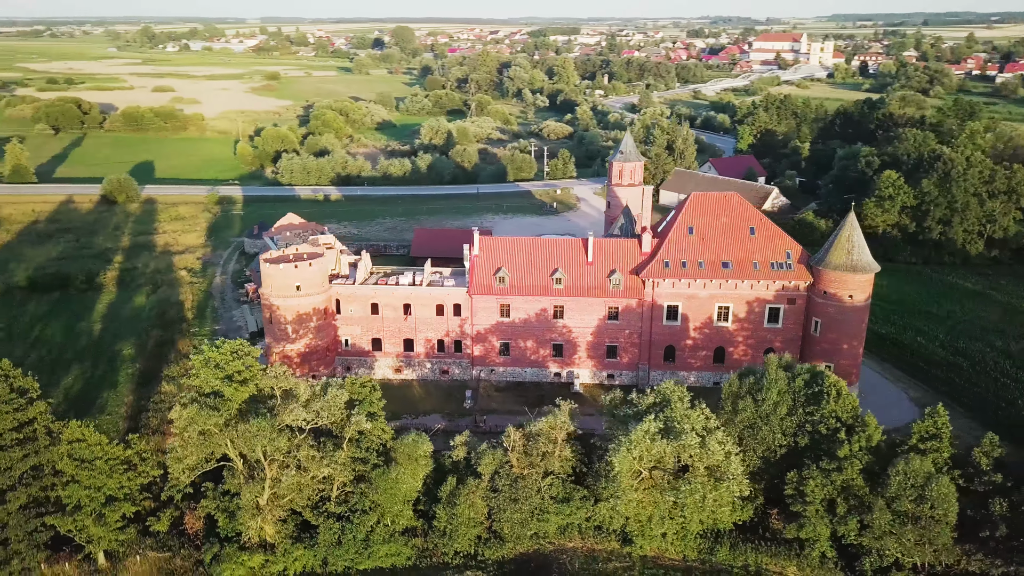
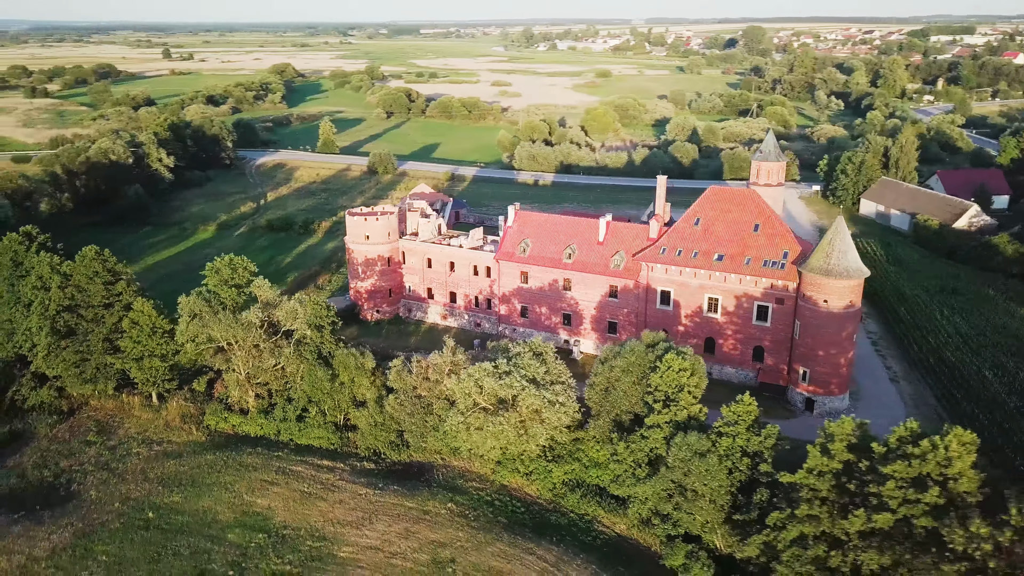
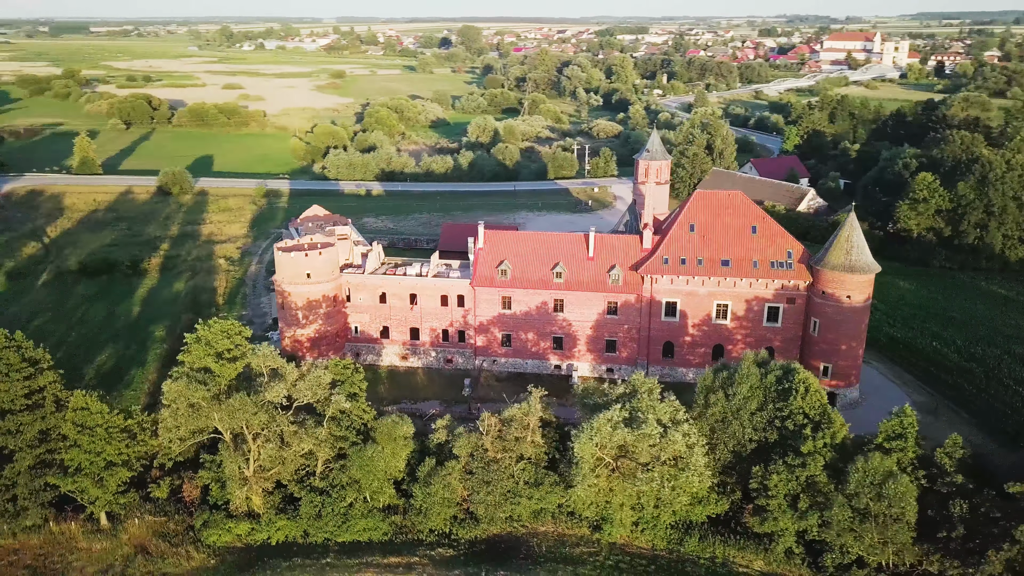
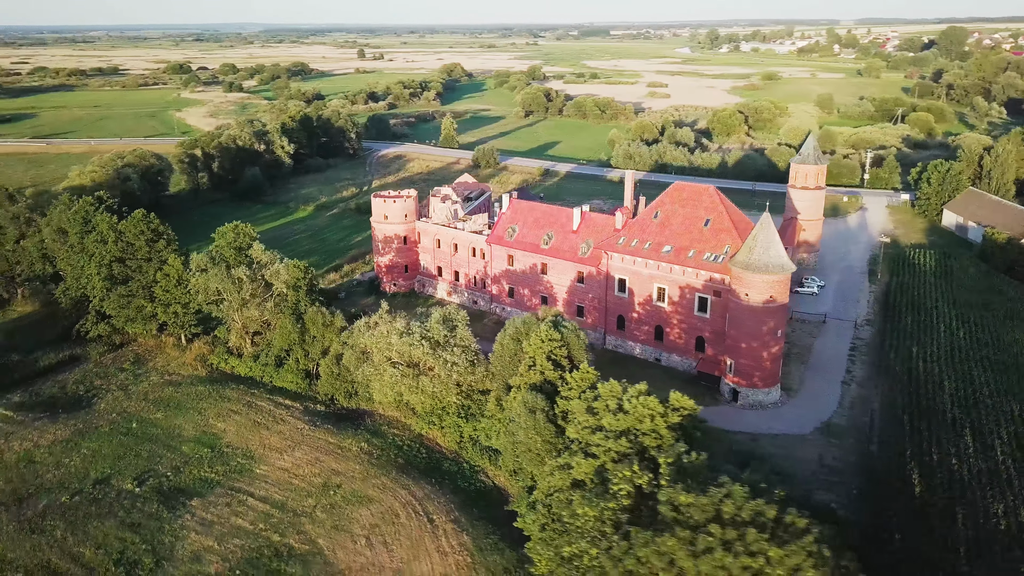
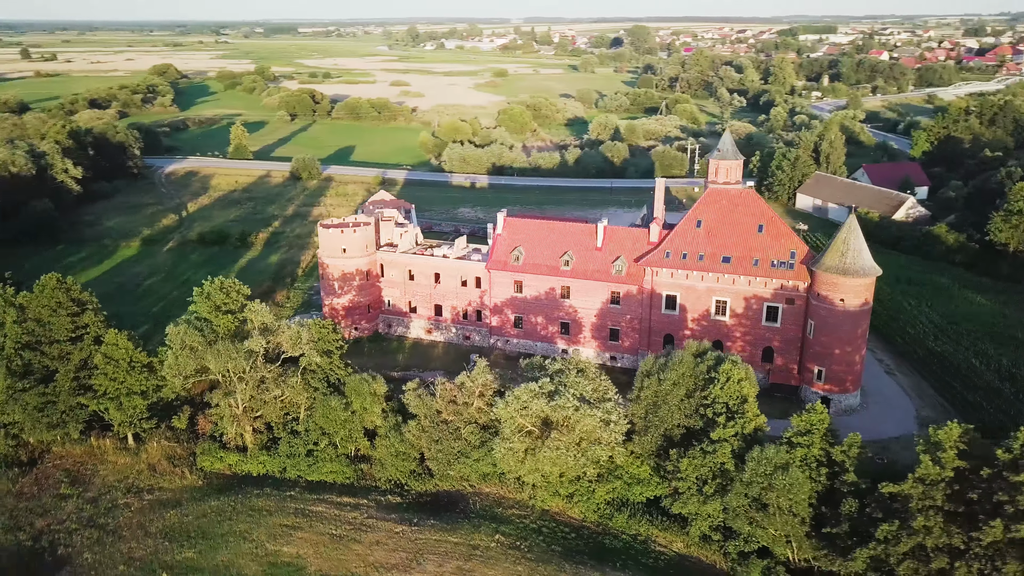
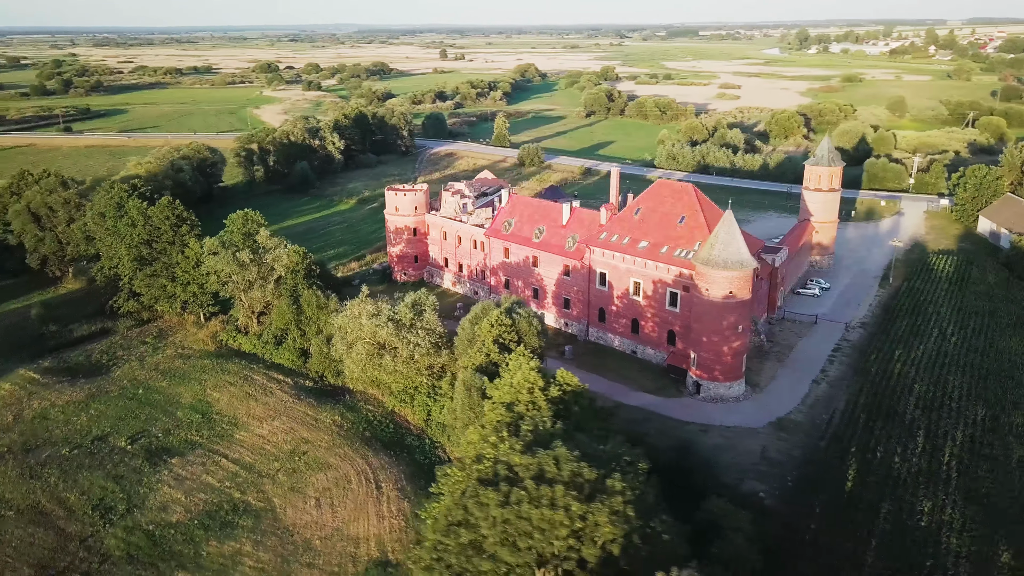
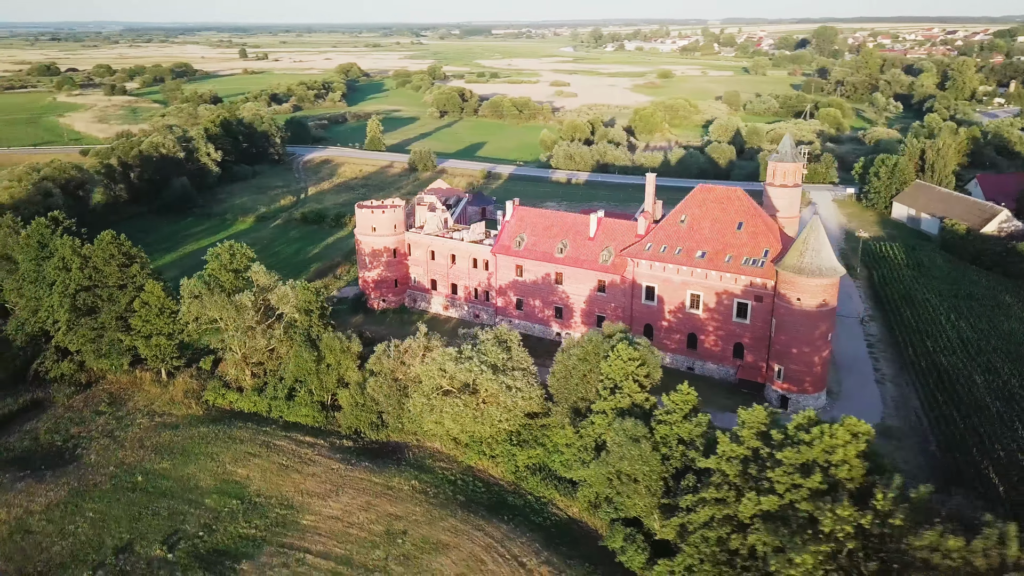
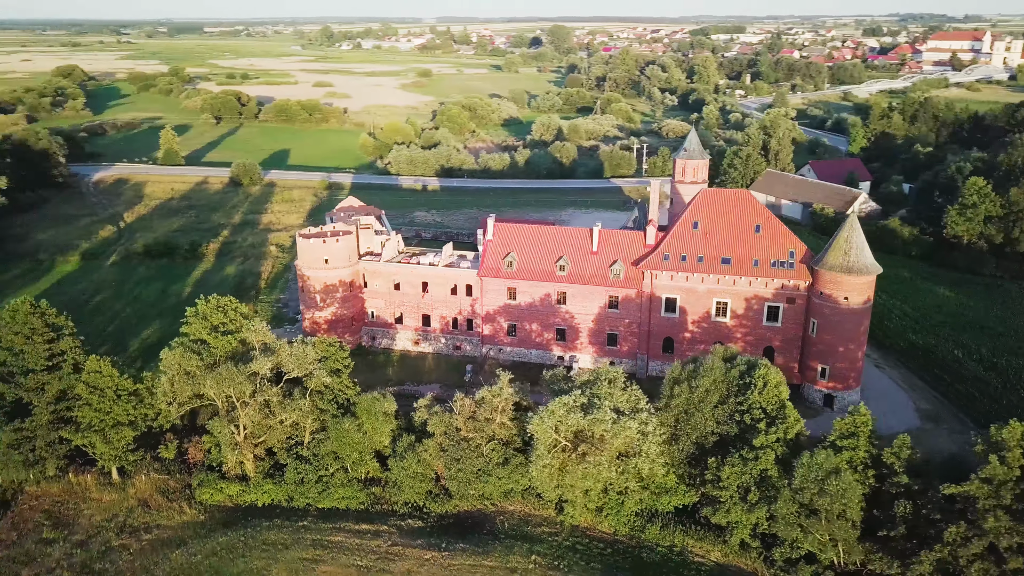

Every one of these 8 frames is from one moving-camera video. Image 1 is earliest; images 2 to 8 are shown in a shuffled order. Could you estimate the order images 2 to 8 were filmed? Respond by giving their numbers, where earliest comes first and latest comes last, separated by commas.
3, 8, 5, 2, 7, 4, 6
